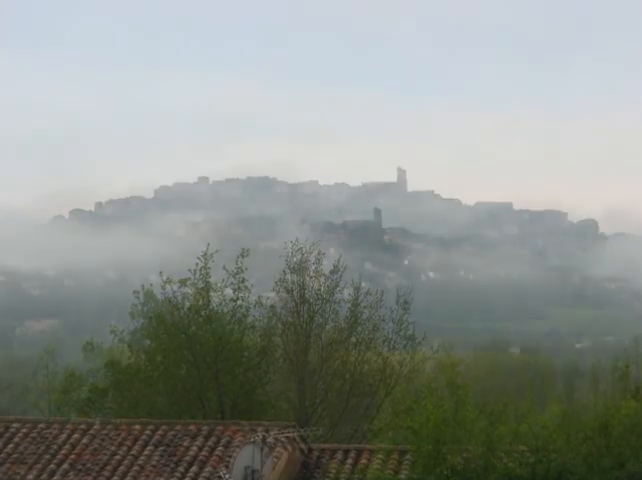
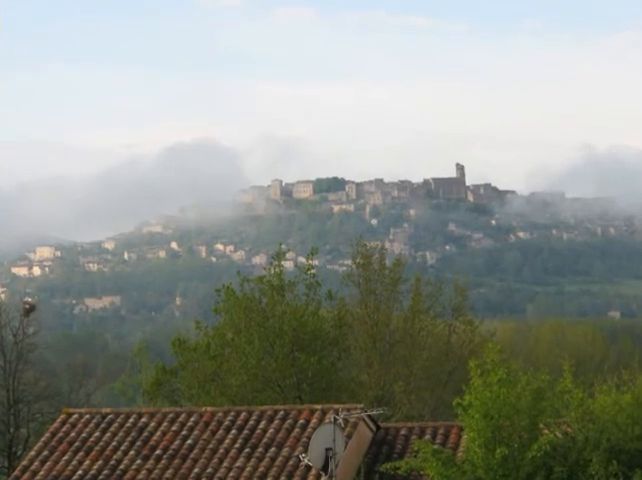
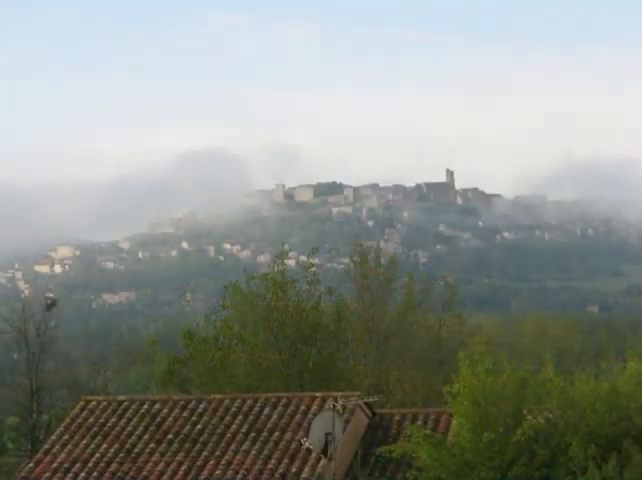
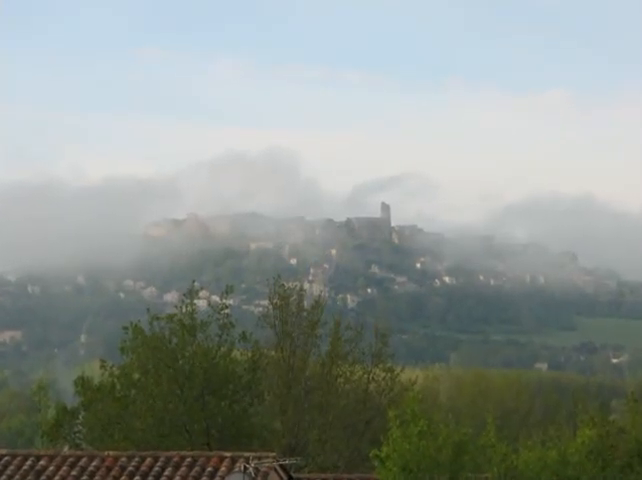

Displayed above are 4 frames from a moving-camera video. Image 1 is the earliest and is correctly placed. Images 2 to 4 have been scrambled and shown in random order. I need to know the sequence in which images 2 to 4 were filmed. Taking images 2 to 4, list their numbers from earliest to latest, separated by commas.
4, 3, 2
